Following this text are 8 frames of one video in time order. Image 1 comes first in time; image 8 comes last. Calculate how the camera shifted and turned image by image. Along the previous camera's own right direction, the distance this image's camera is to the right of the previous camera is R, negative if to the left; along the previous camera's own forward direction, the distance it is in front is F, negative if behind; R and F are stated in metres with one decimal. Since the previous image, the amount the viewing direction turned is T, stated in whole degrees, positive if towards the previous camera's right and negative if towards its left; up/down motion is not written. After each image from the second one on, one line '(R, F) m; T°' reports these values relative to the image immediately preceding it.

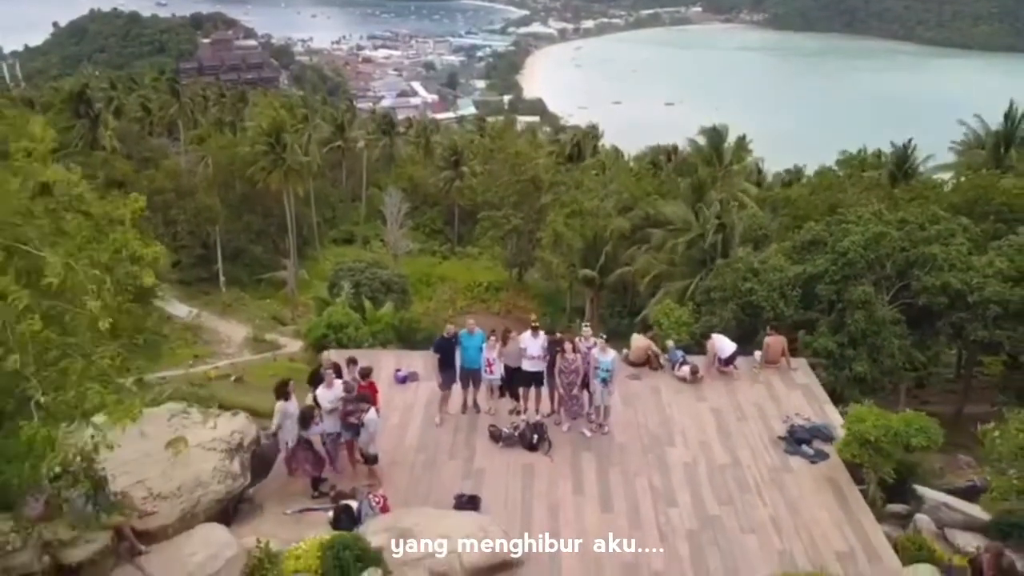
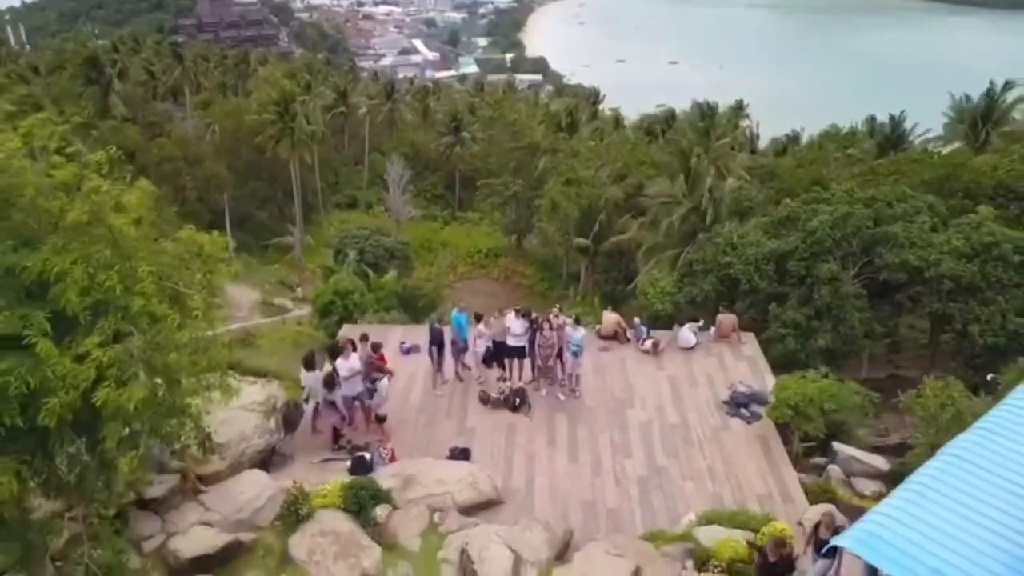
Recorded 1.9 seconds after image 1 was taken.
(+0.3, -2.4) m; 0°
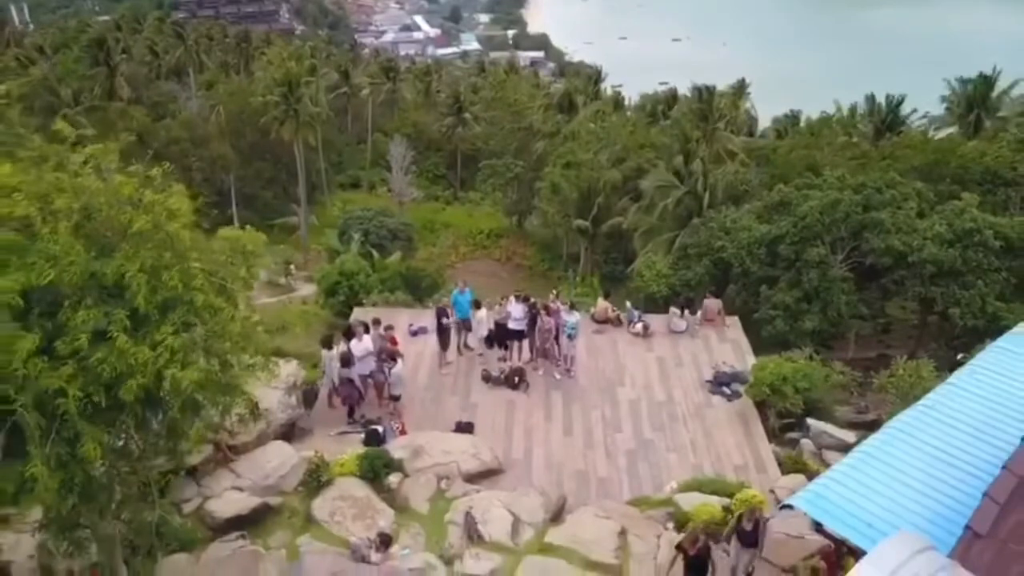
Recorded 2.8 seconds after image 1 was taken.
(0.0, -1.3) m; 0°
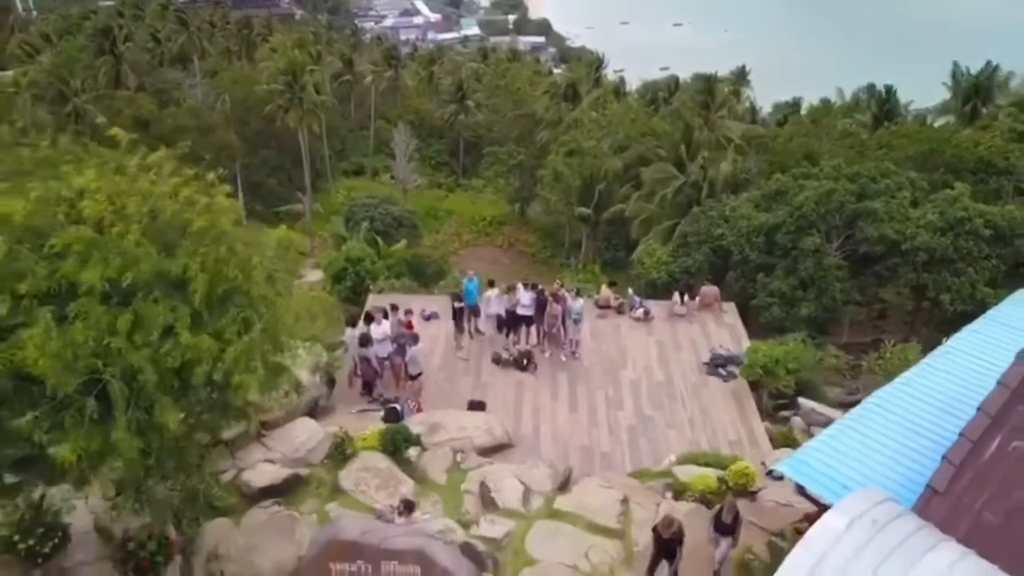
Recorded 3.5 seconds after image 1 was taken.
(-0.2, -1.0) m; 0°
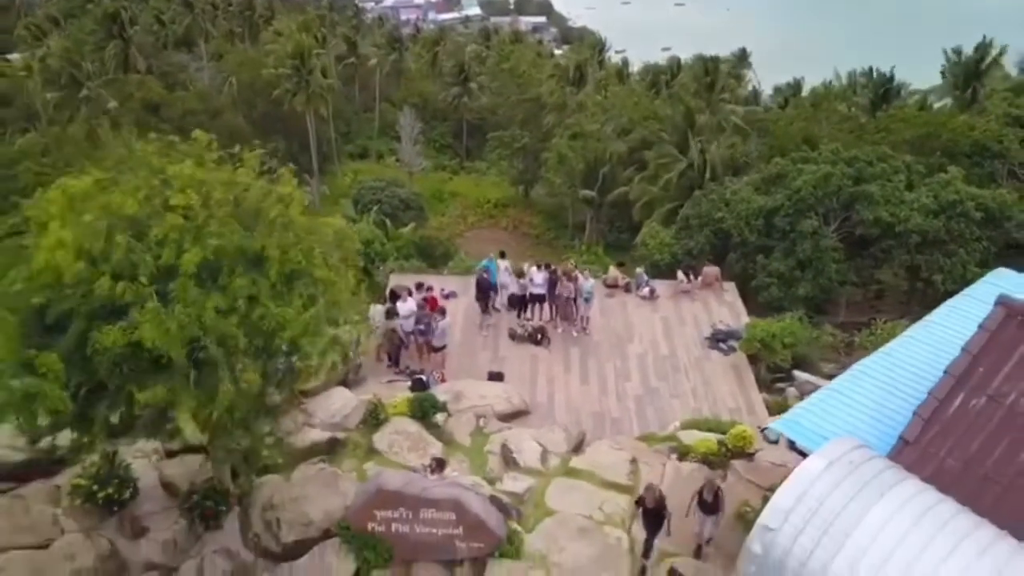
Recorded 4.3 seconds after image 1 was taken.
(-0.3, -1.3) m; 0°
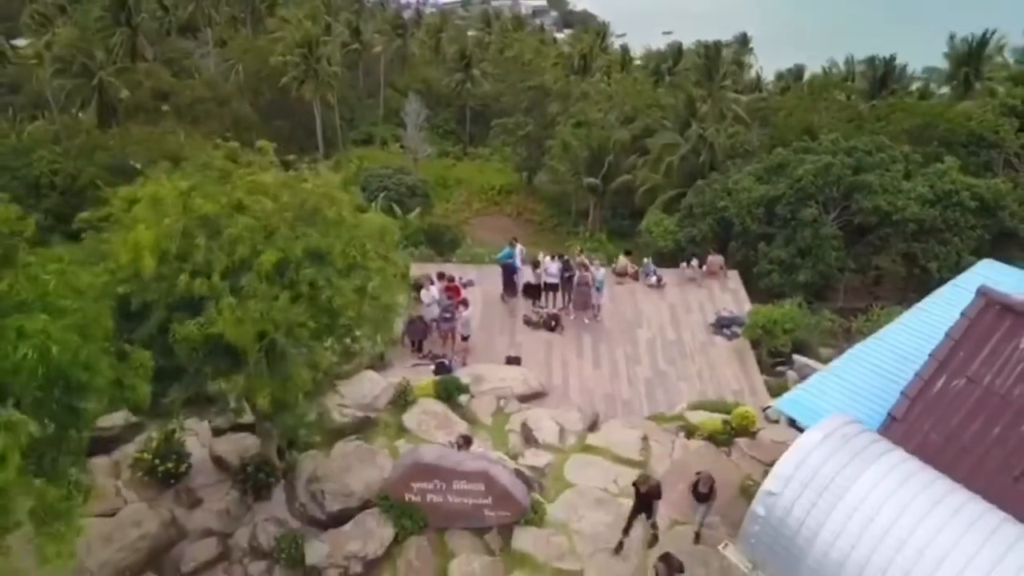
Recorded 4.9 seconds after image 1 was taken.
(-0.4, -1.1) m; 0°
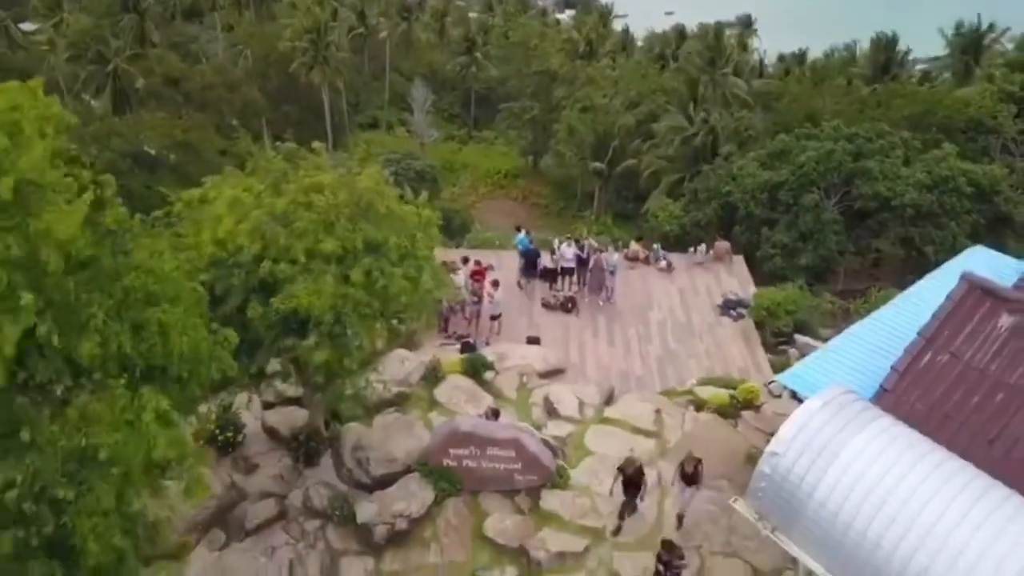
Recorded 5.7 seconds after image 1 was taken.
(-0.5, -1.3) m; 0°
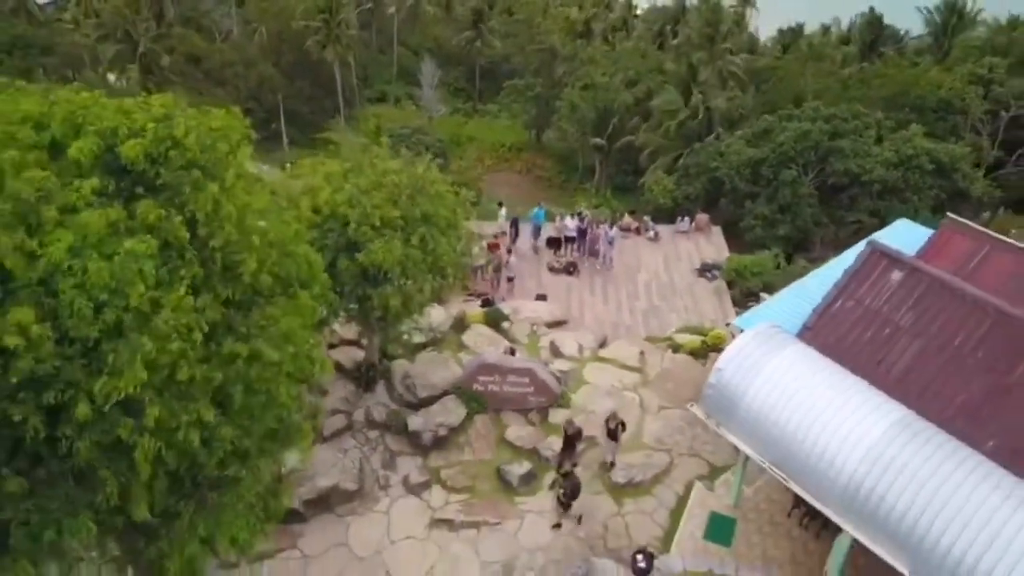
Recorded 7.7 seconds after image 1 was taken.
(-0.3, -4.1) m; 0°
